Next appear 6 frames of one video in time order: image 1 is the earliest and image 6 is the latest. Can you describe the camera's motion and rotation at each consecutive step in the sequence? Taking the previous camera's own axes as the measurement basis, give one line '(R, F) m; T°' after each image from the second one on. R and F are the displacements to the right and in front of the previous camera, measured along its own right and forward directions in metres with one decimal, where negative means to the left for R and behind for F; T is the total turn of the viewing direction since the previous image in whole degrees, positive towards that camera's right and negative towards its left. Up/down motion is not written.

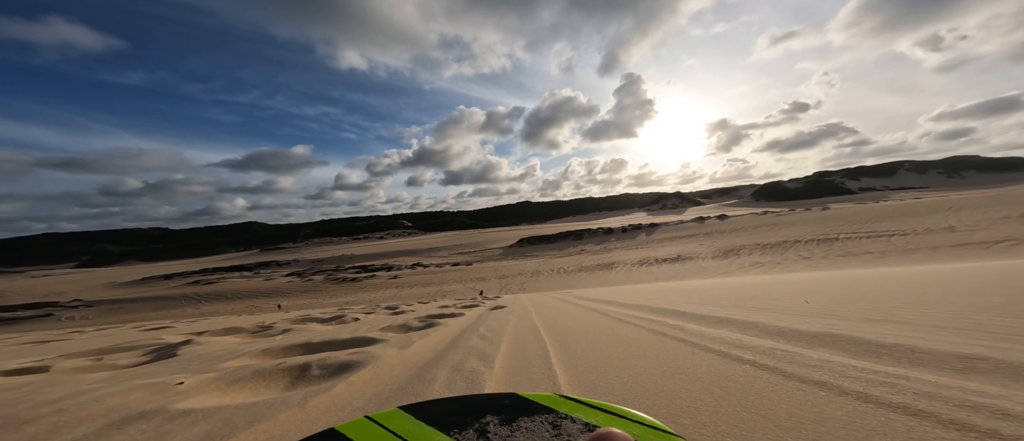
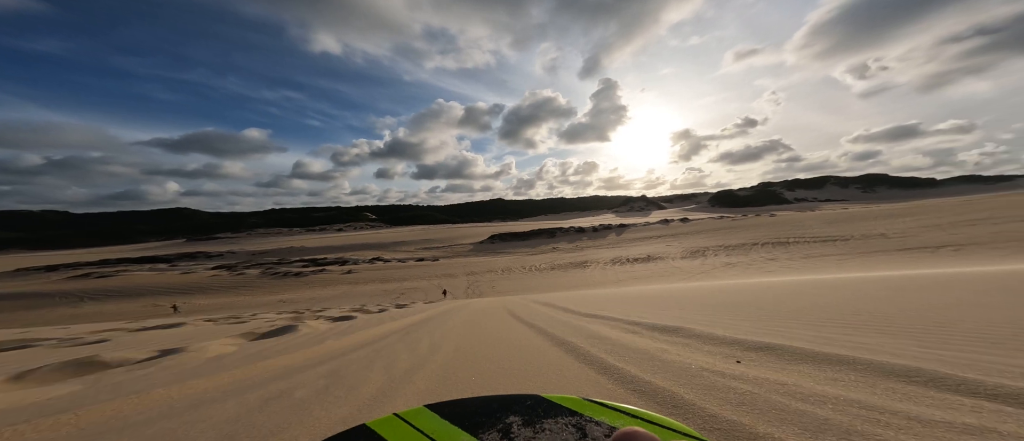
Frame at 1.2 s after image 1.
(+0.1, +0.9) m; +6°
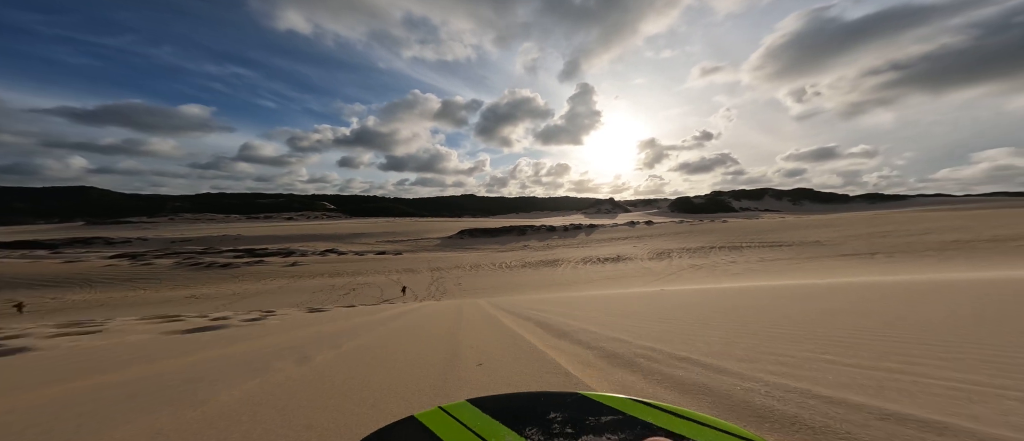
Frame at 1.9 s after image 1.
(0.0, +0.8) m; +7°
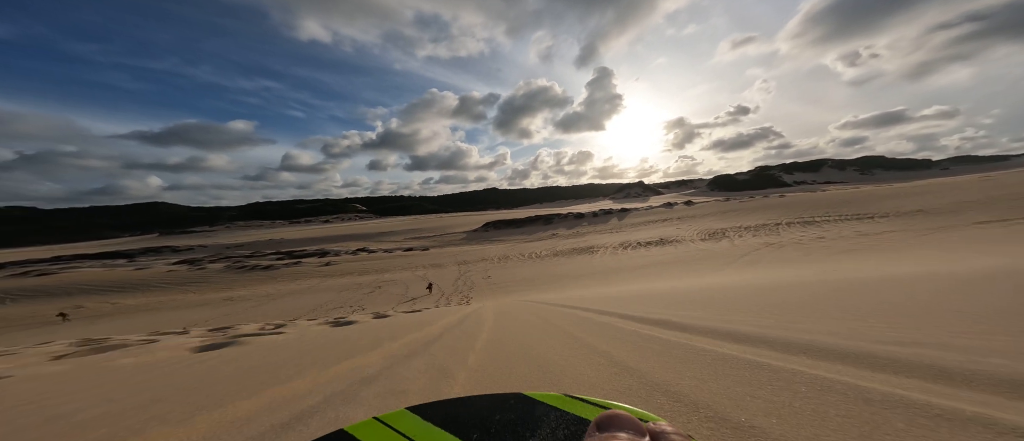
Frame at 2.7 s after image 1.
(-0.1, +0.9) m; -6°
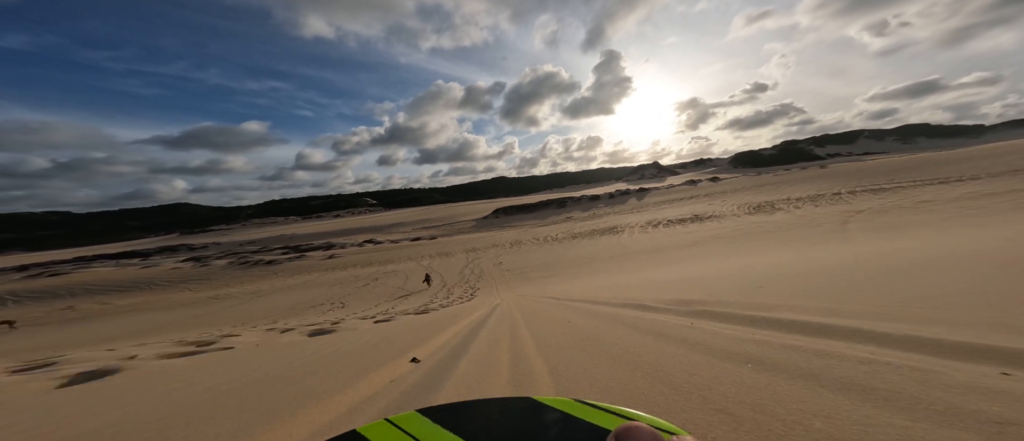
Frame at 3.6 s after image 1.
(-0.1, +1.3) m; -2°
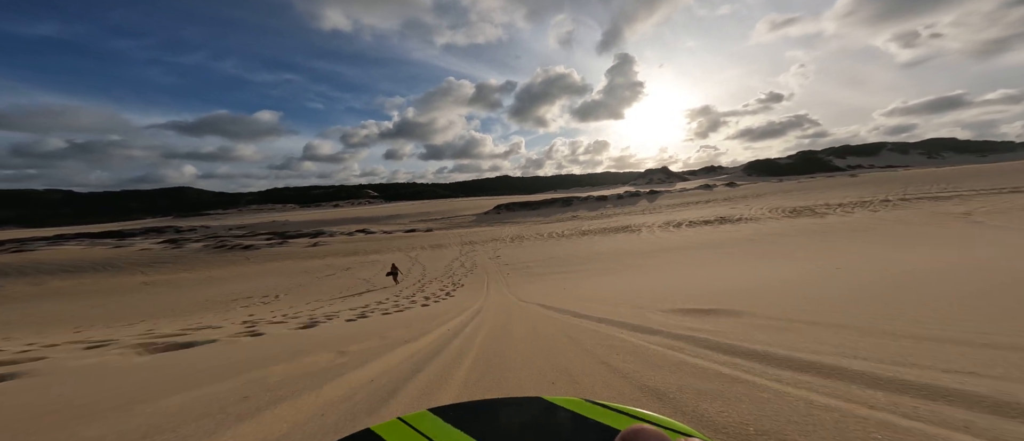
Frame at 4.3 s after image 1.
(0.0, +1.6) m; -1°
